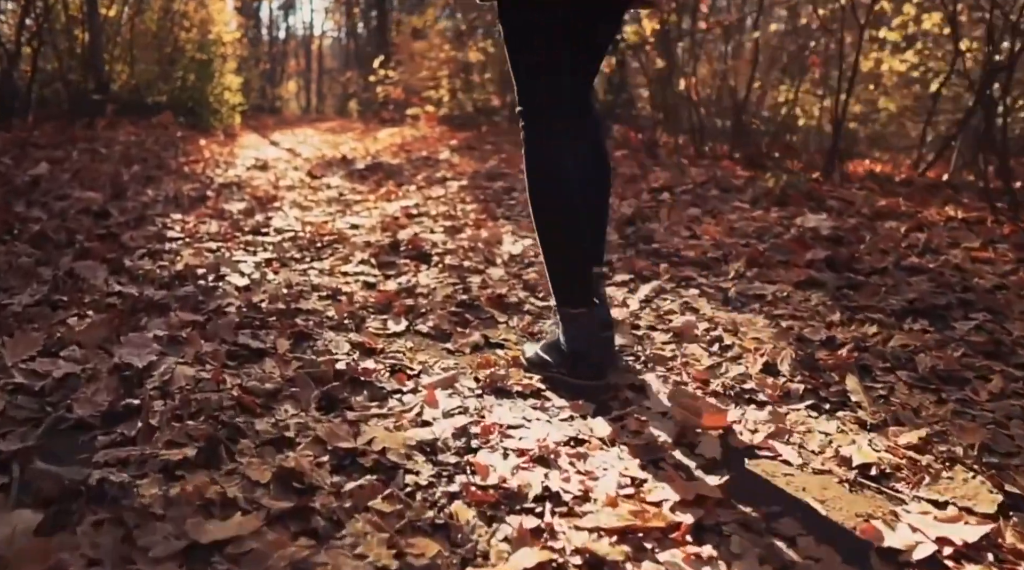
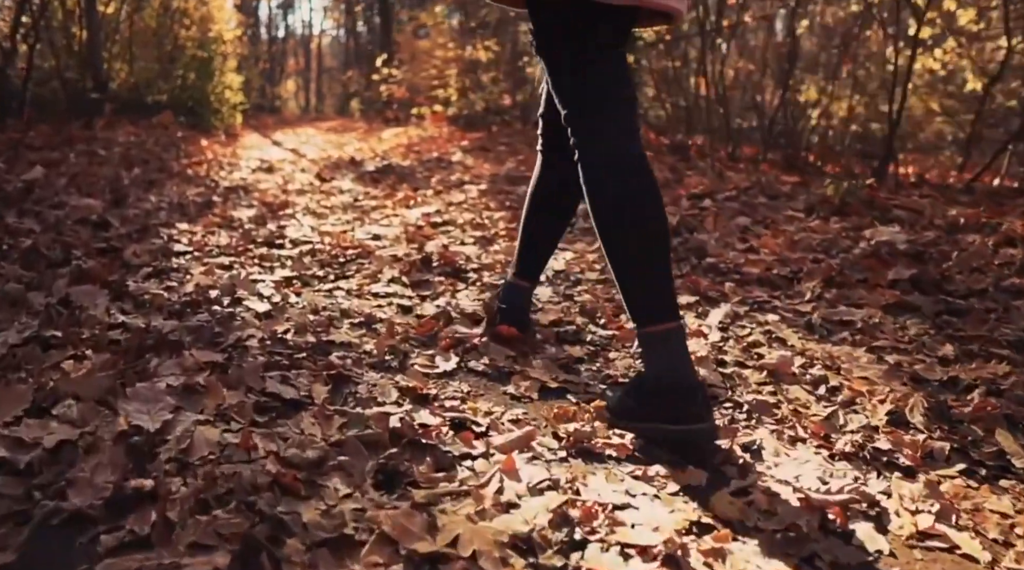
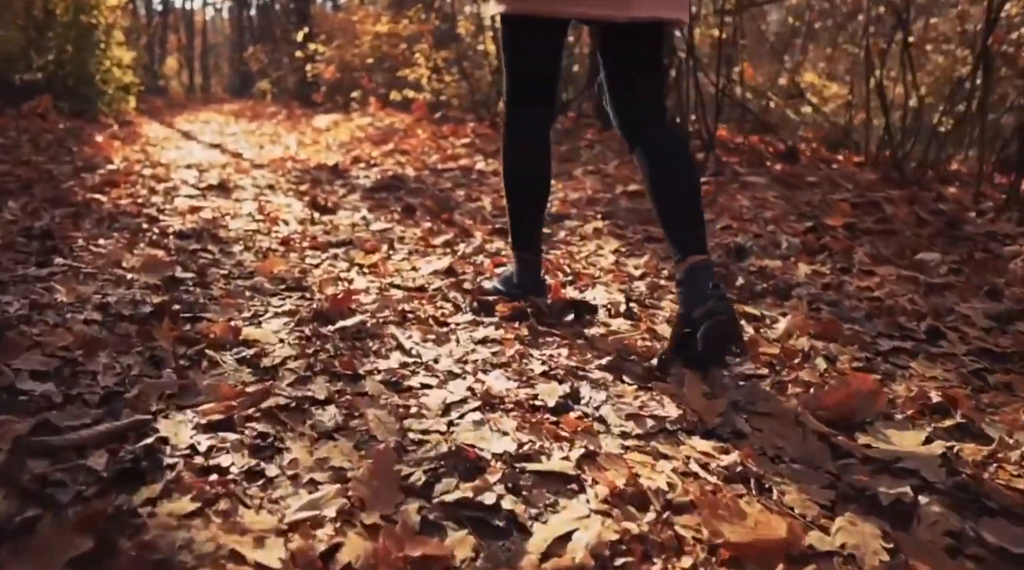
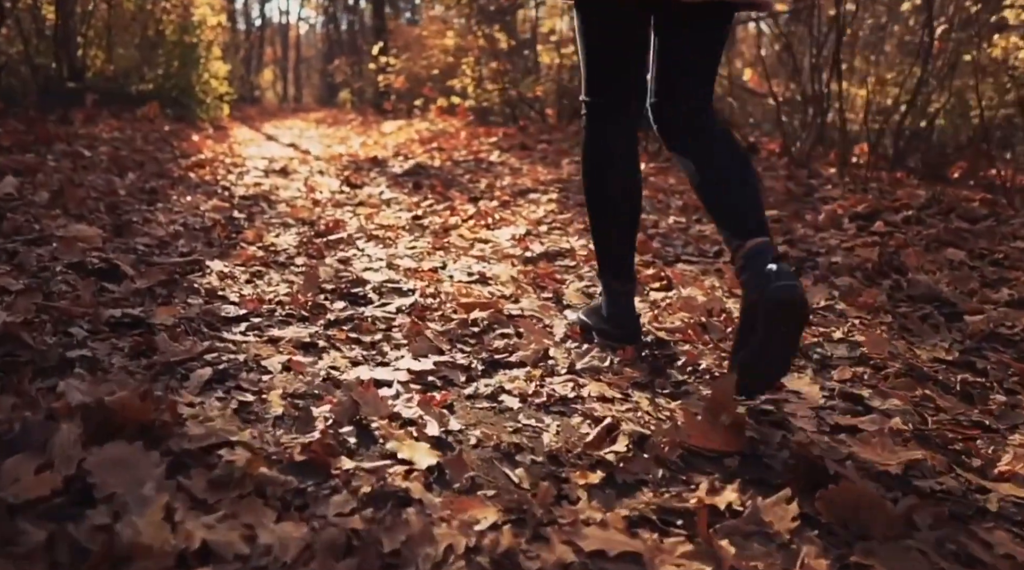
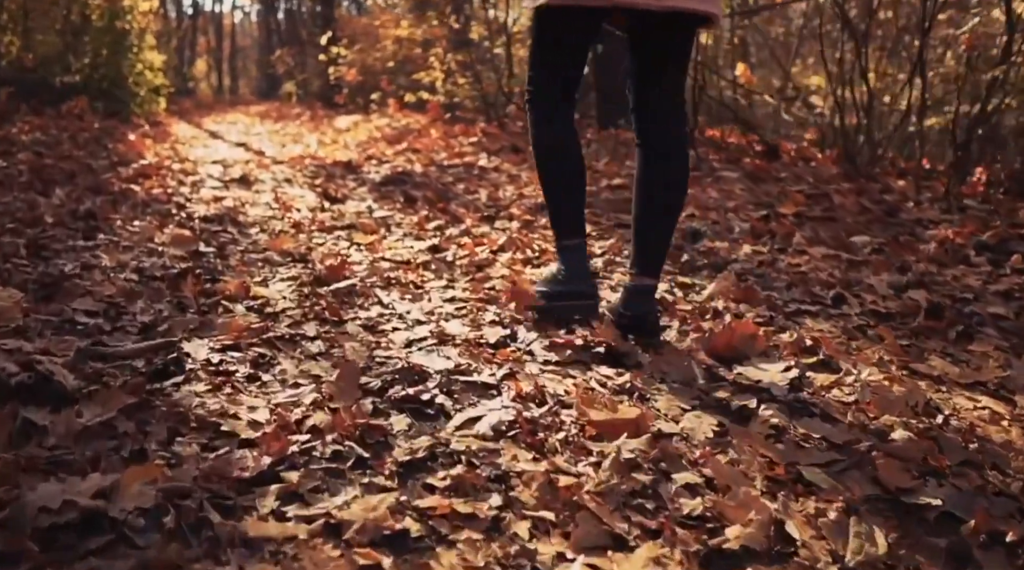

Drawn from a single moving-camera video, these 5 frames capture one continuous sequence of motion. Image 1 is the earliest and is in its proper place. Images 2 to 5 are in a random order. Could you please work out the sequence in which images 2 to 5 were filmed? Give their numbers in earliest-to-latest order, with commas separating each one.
2, 4, 5, 3
